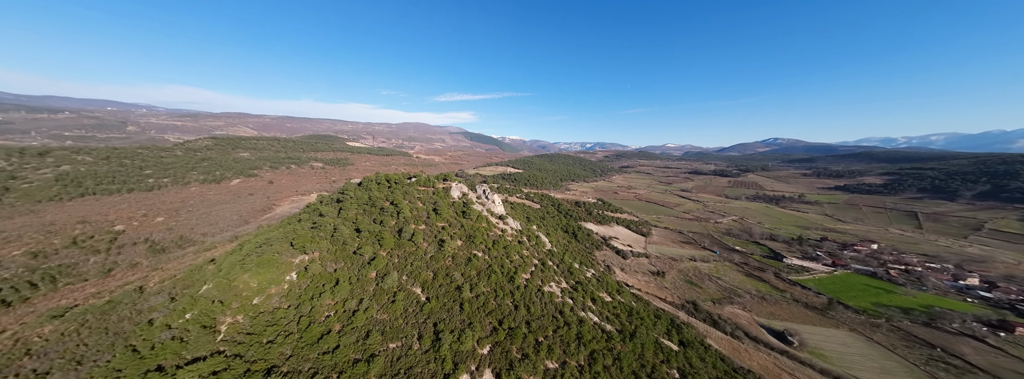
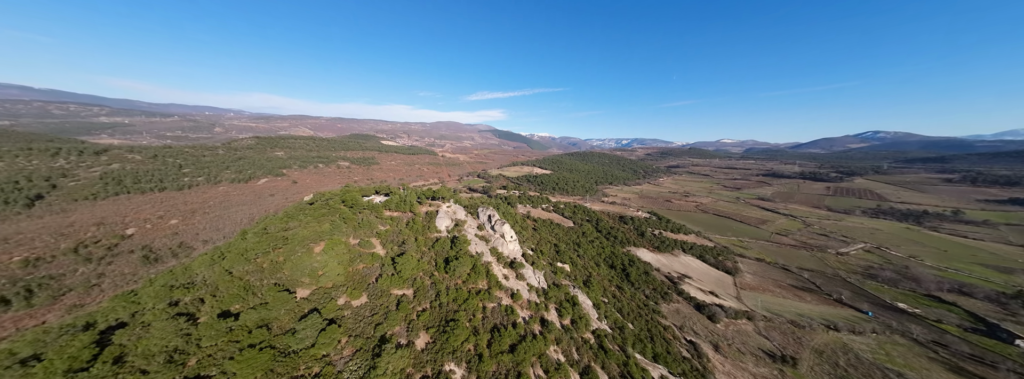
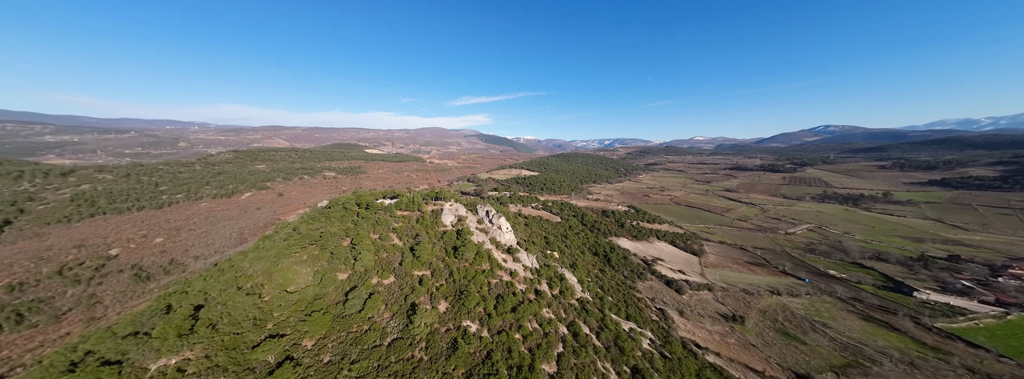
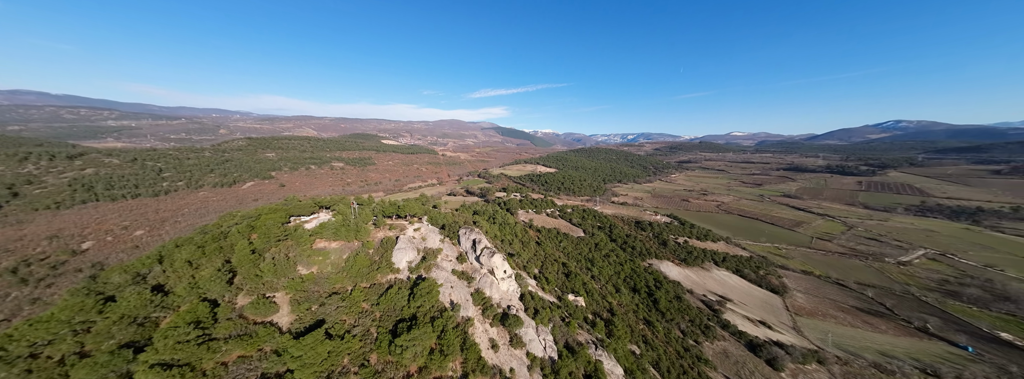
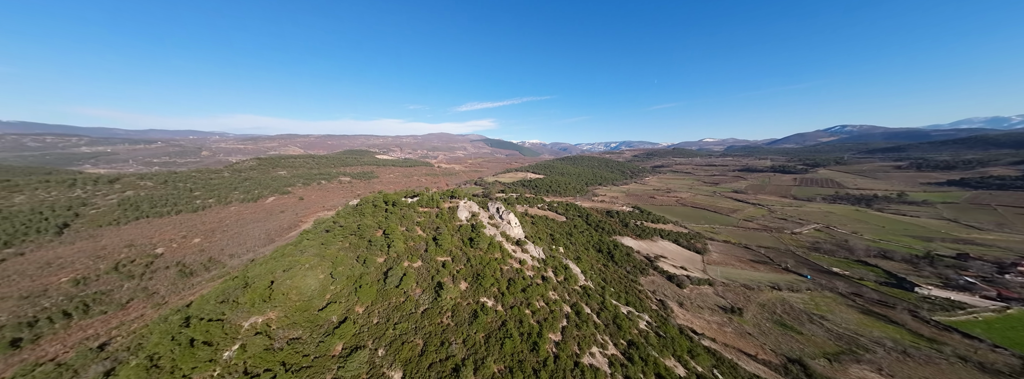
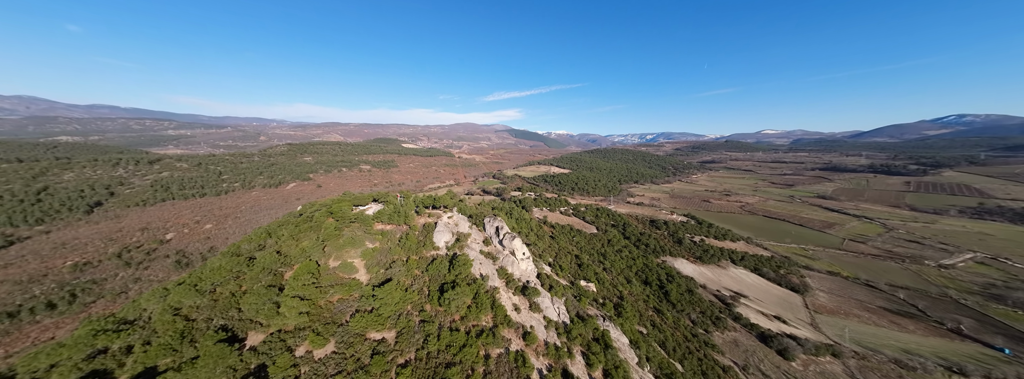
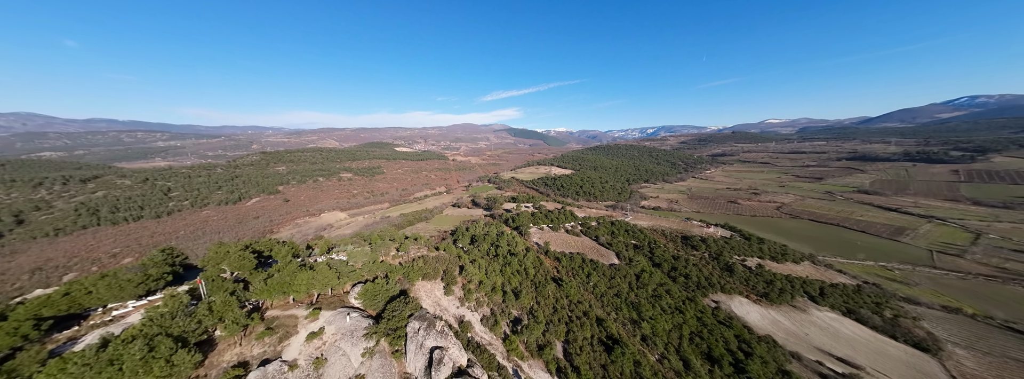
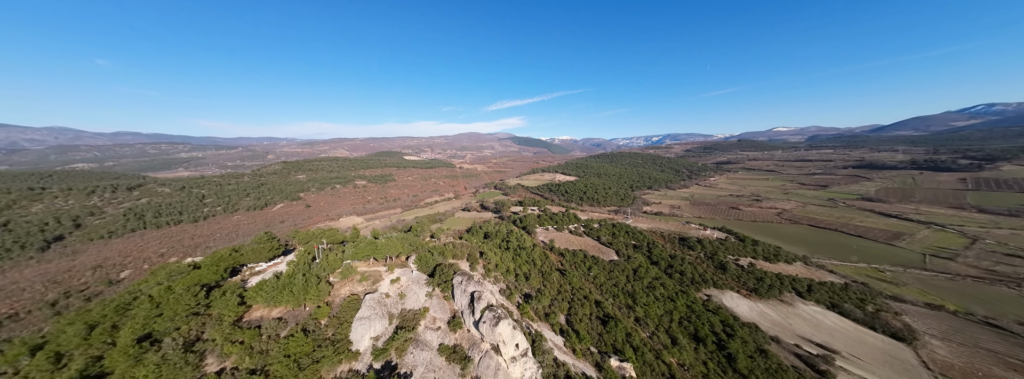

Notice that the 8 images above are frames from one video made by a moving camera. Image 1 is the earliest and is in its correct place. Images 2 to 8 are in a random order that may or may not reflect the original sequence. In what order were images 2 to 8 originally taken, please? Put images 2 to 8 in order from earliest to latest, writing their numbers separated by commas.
5, 3, 2, 6, 4, 8, 7
